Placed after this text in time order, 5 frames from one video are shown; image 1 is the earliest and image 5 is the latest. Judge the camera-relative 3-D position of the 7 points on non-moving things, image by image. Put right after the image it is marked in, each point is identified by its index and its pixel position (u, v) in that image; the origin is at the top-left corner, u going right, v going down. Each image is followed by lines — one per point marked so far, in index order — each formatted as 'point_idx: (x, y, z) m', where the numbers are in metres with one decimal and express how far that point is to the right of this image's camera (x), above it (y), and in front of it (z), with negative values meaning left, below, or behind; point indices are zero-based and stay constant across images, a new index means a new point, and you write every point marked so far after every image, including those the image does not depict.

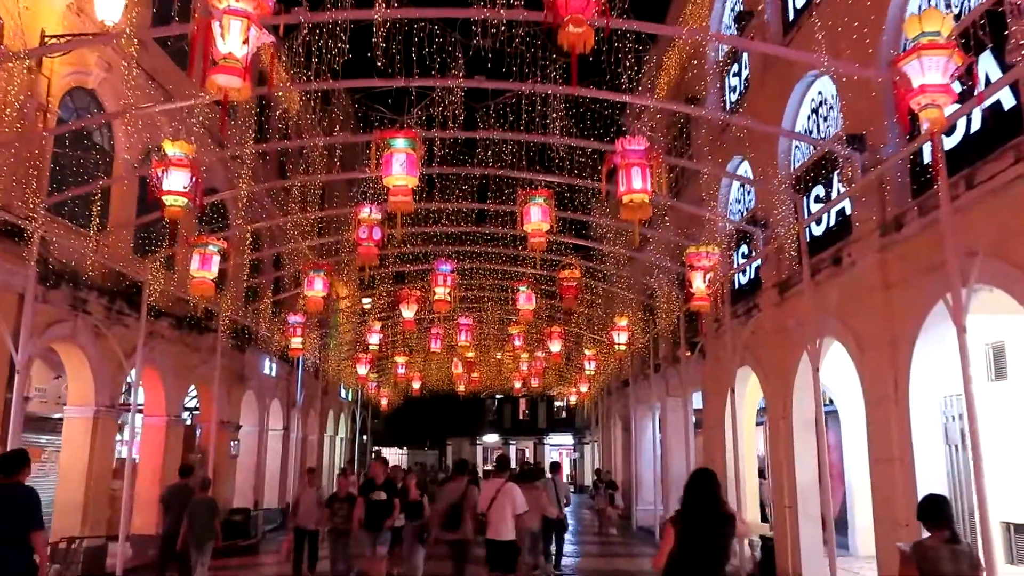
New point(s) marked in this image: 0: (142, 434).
0: (-6.9, -2.7, +14.8) m
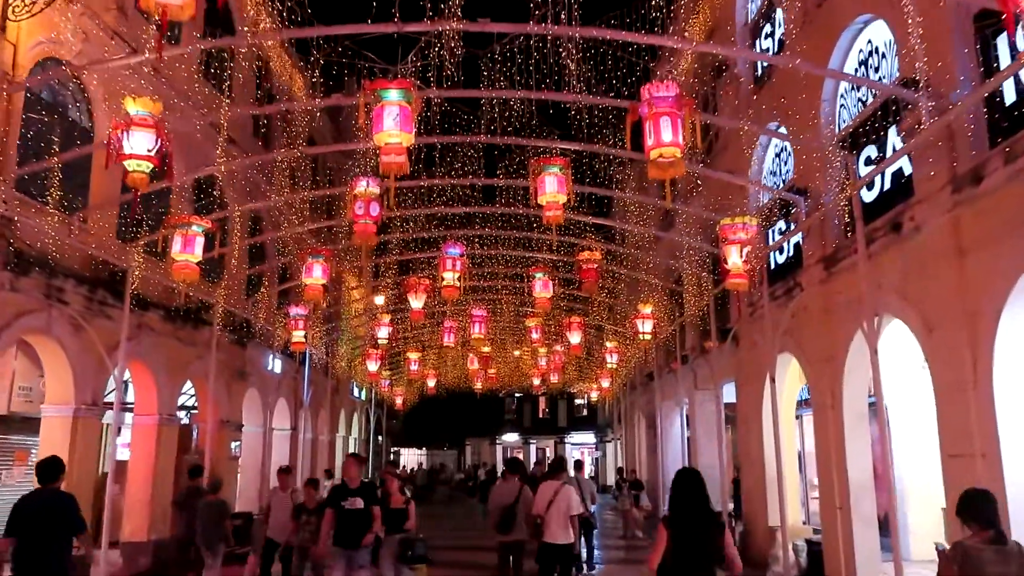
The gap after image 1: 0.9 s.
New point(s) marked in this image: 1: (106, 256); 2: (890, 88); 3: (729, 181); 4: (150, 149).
0: (-6.6, -2.5, +13.8) m
1: (-5.7, +0.4, +11.2) m
2: (+3.6, +1.9, +7.6) m
3: (+2.9, +1.4, +10.6) m
4: (-3.5, +1.4, +7.8) m
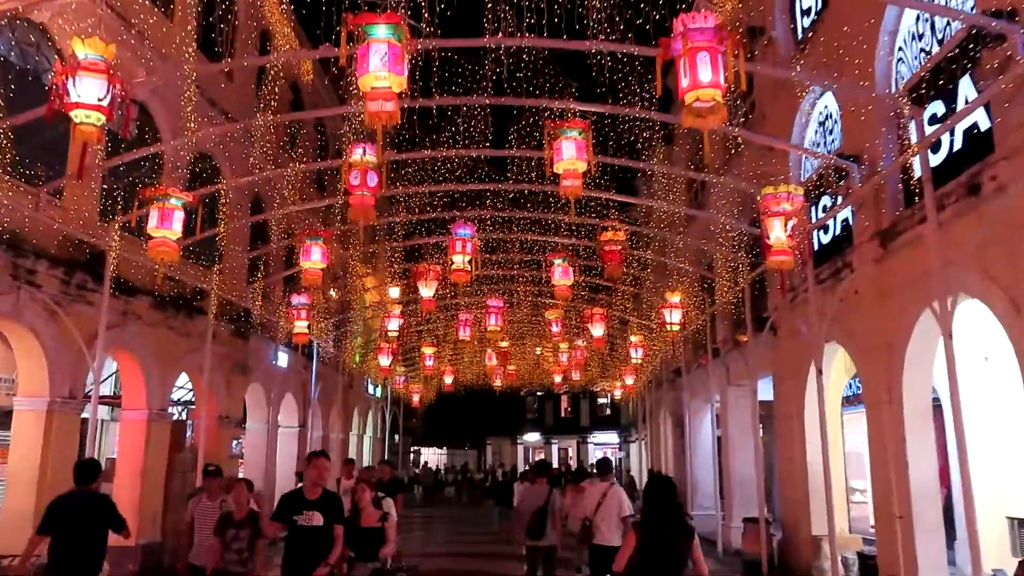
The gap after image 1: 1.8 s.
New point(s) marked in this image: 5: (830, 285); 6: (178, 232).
0: (-6.3, -2.3, +12.8) m
1: (-5.5, +0.7, +10.2) m
2: (+3.7, +2.2, +6.4) m
3: (+3.0, +1.7, +9.3) m
4: (-3.5, +1.6, +6.7) m
5: (+4.3, 0.0, +10.7) m
6: (-4.0, +0.7, +9.6) m
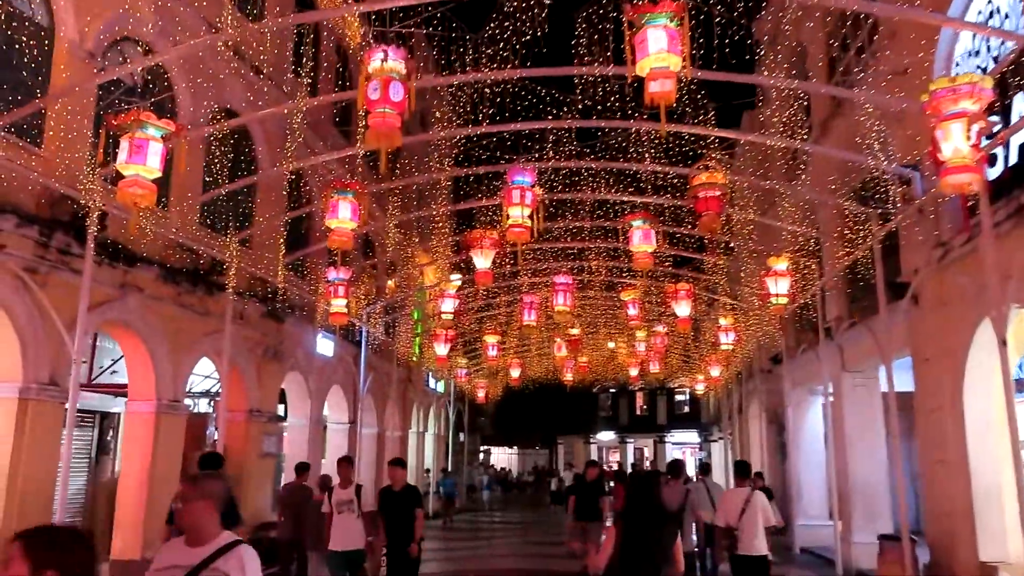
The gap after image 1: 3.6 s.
0: (-5.3, -1.9, +11.0) m
1: (-4.8, +1.1, +8.3) m
2: (+4.0, +2.7, +3.7) m
3: (+3.6, +2.2, +6.7) m
4: (-3.1, +2.0, +4.7) m
5: (+5.0, +0.6, +7.9) m
6: (-3.4, +1.1, +7.5) m
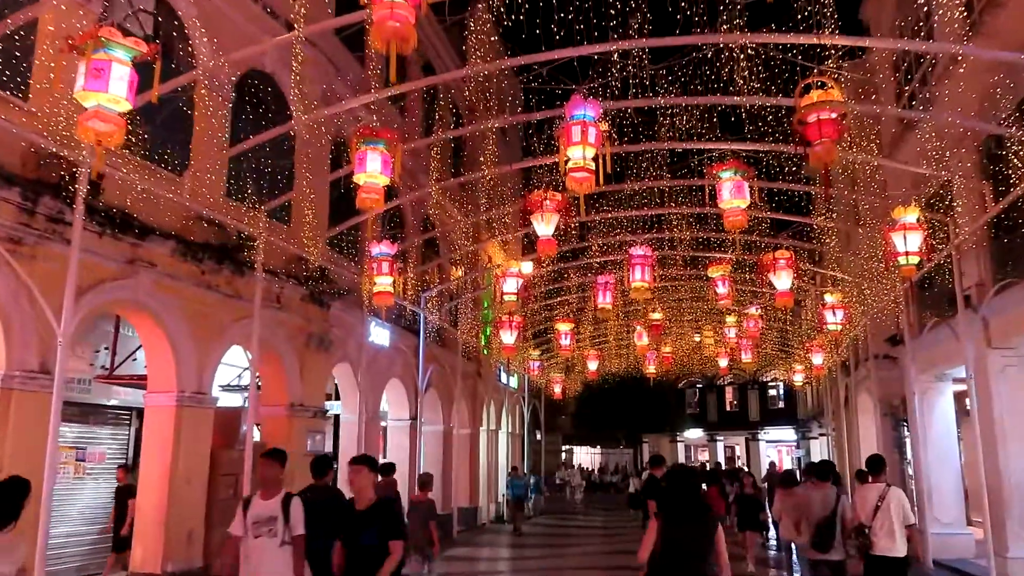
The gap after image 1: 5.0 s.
0: (-4.5, -1.6, +9.7) m
1: (-4.3, +1.4, +7.0) m
2: (+3.9, +3.2, +1.5) m
3: (+3.8, +2.7, +4.5) m
4: (-3.0, +2.4, +3.2) m
5: (+5.4, +1.2, +5.6) m
6: (-3.0, +1.4, +6.1) m
